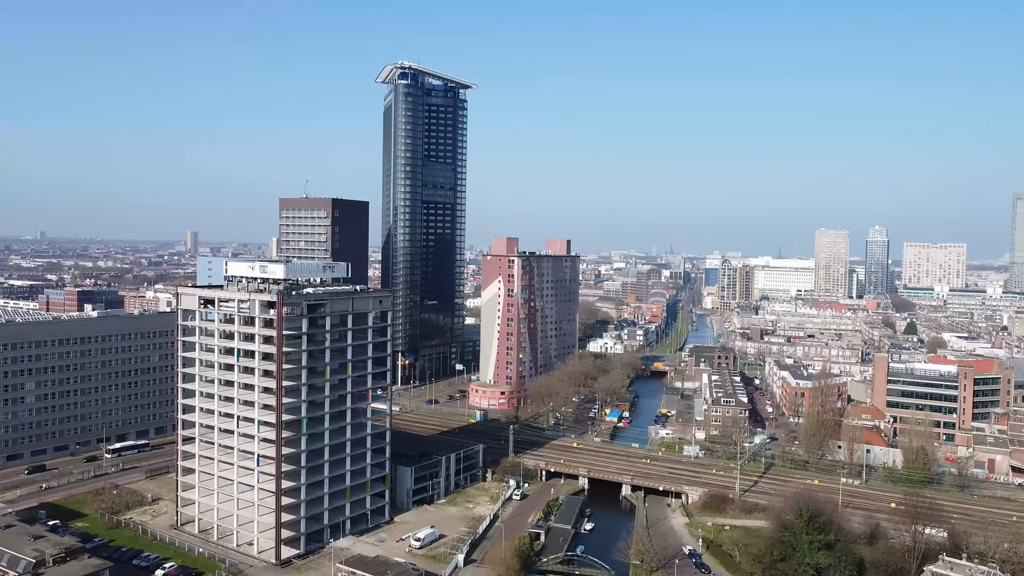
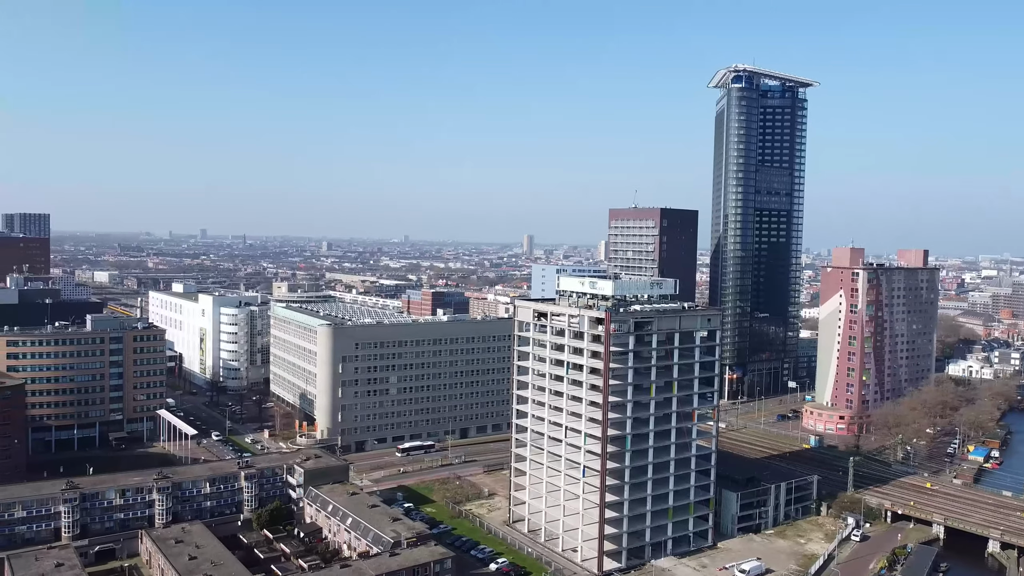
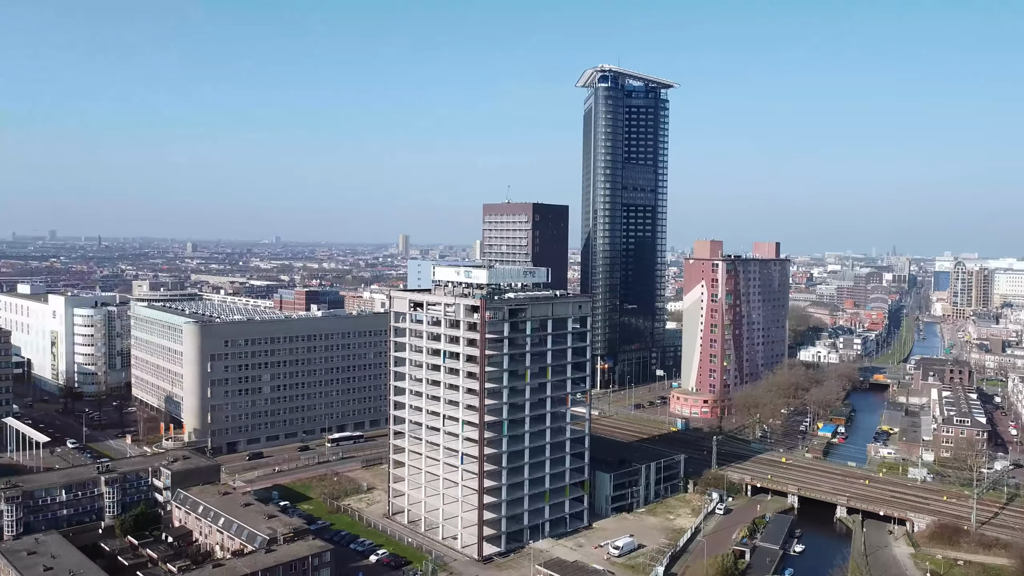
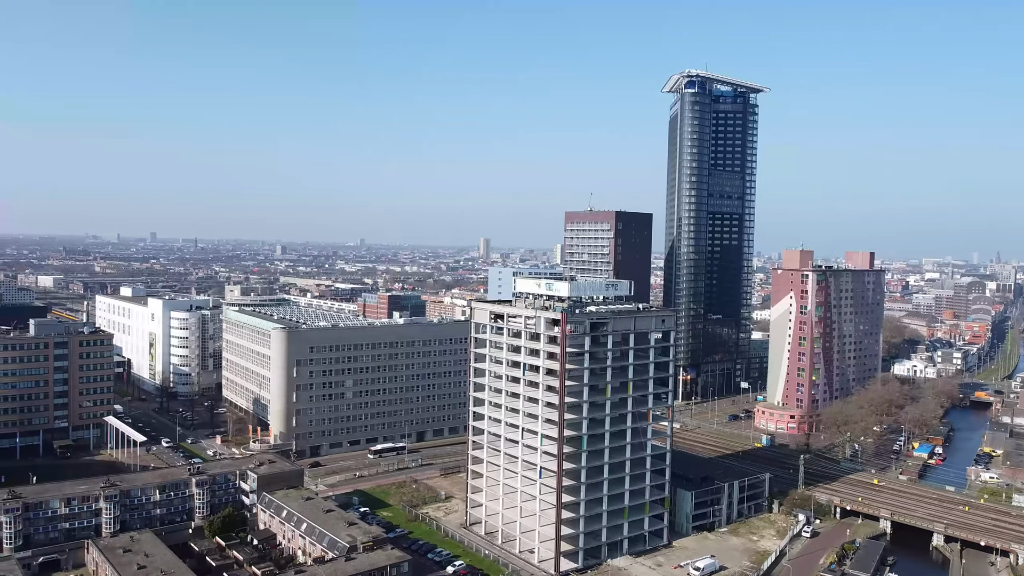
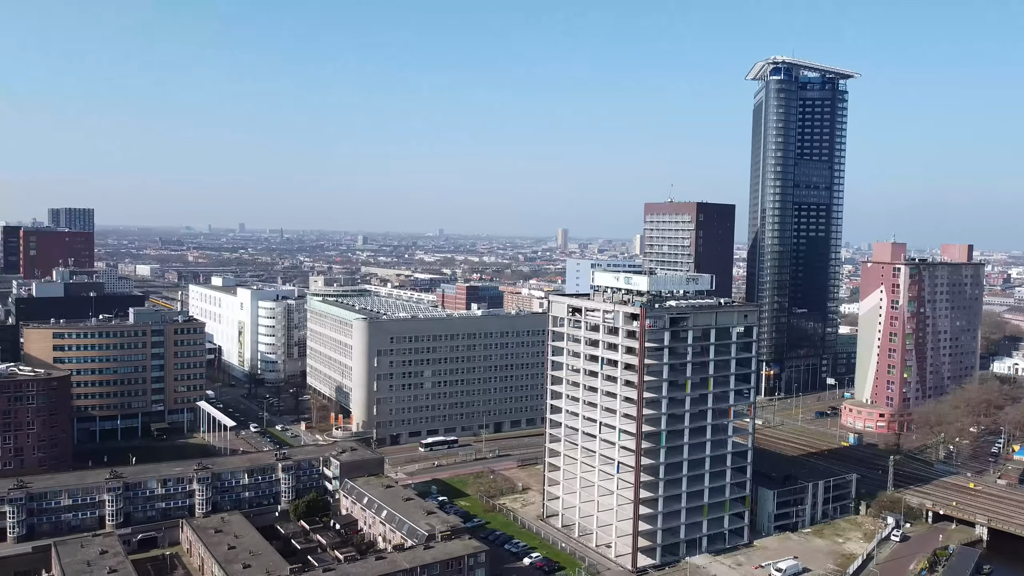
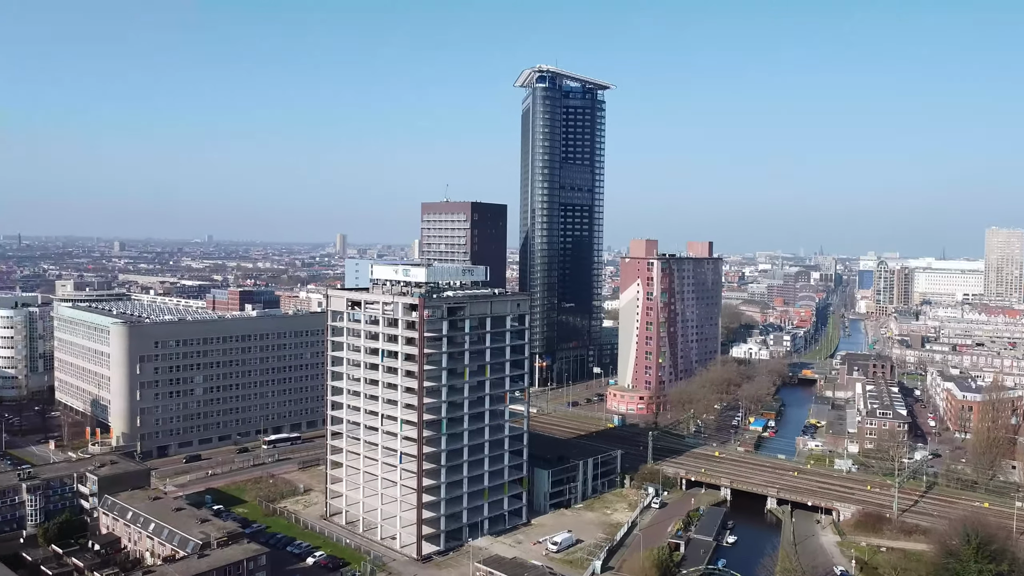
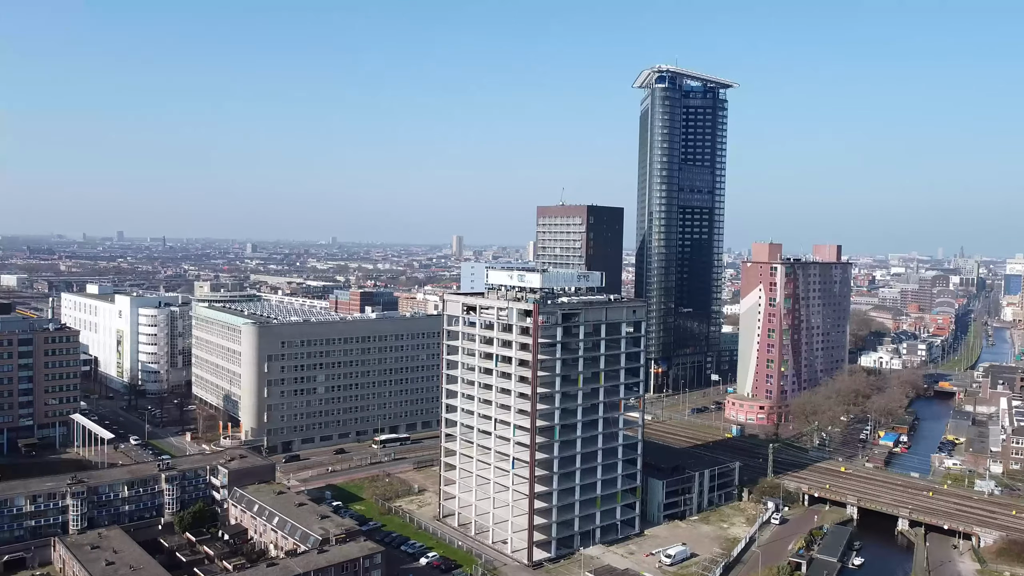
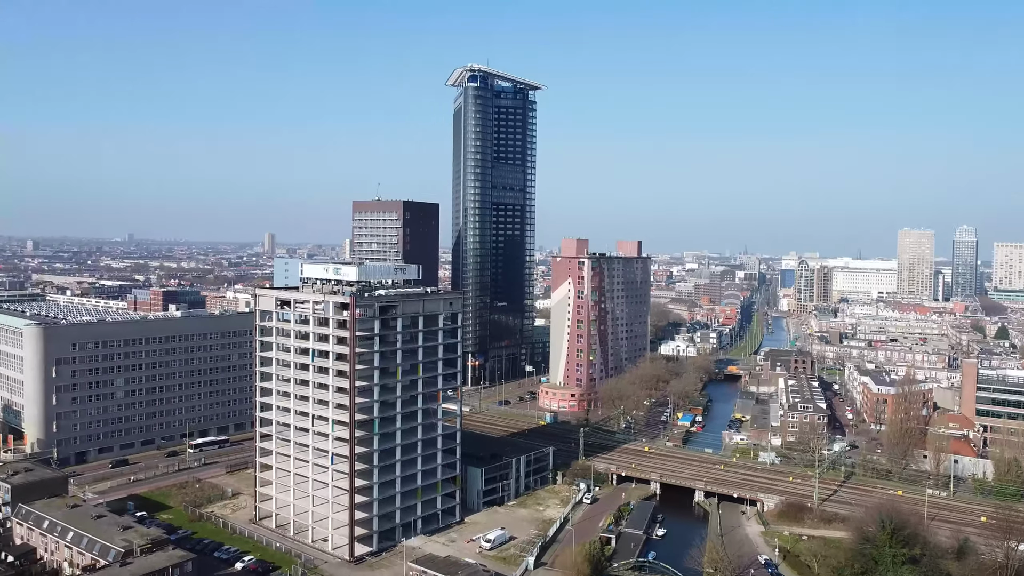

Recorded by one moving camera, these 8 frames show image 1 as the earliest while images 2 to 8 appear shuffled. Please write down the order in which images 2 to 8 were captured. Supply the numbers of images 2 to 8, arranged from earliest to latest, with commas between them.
8, 6, 3, 7, 4, 2, 5
